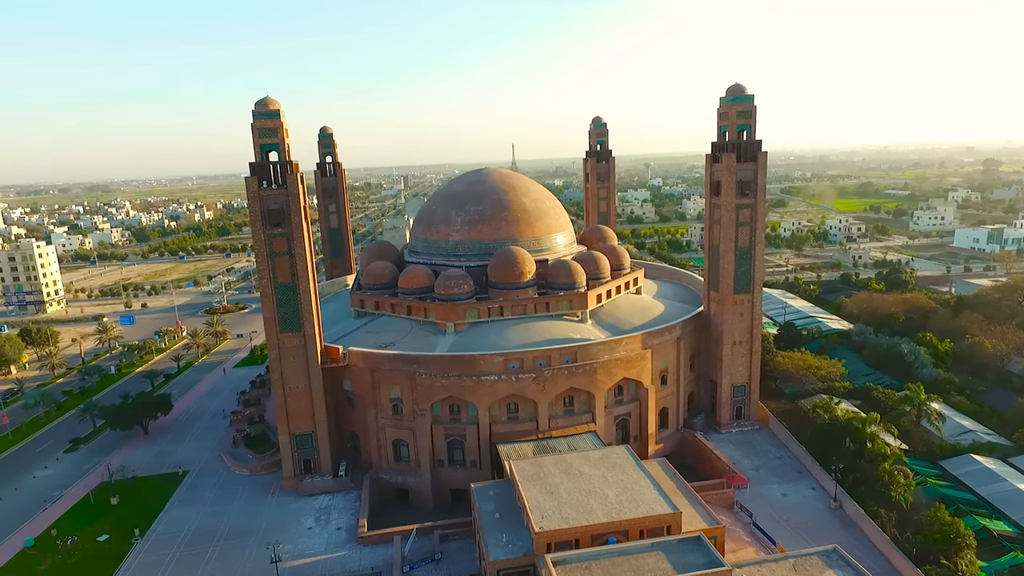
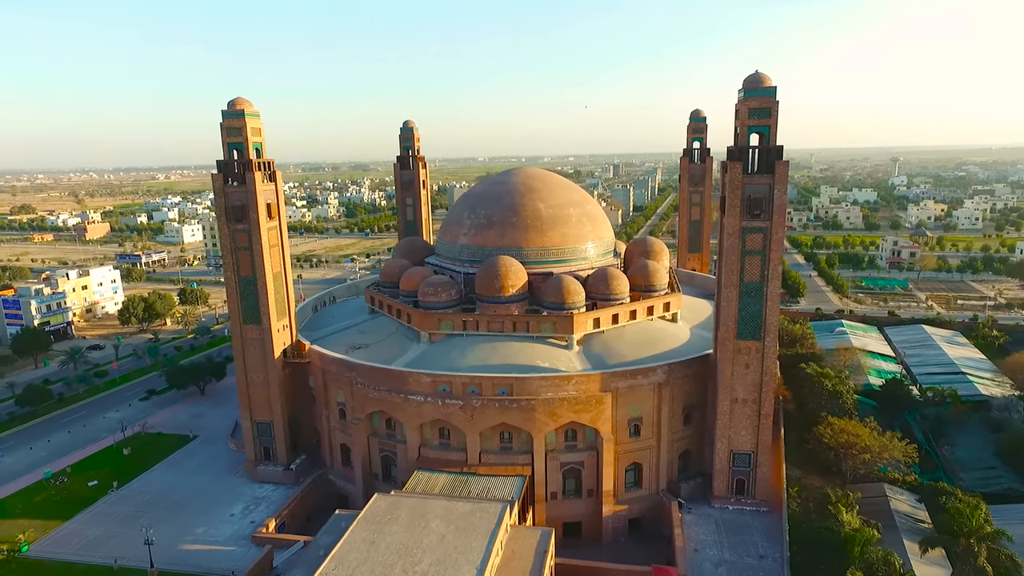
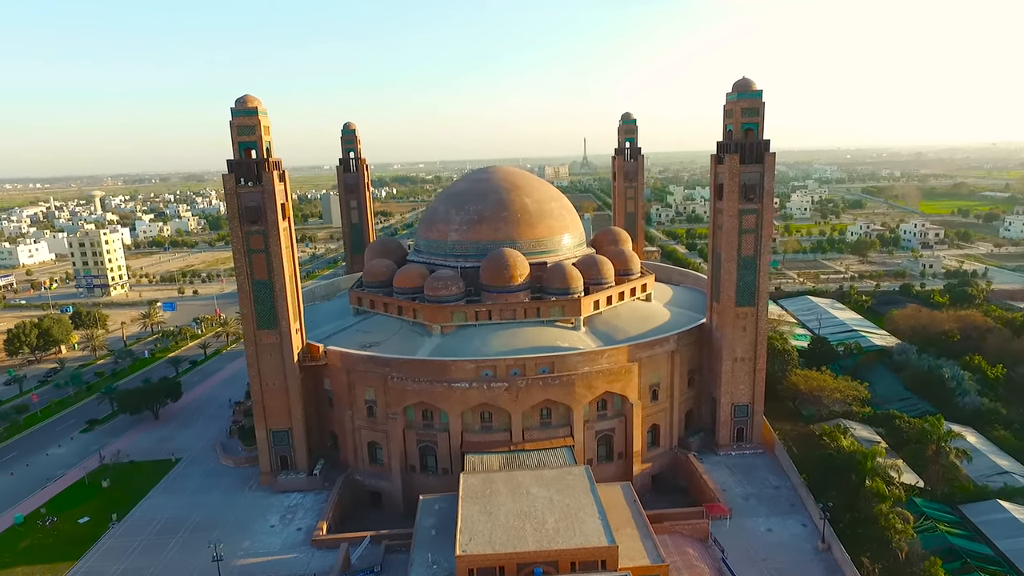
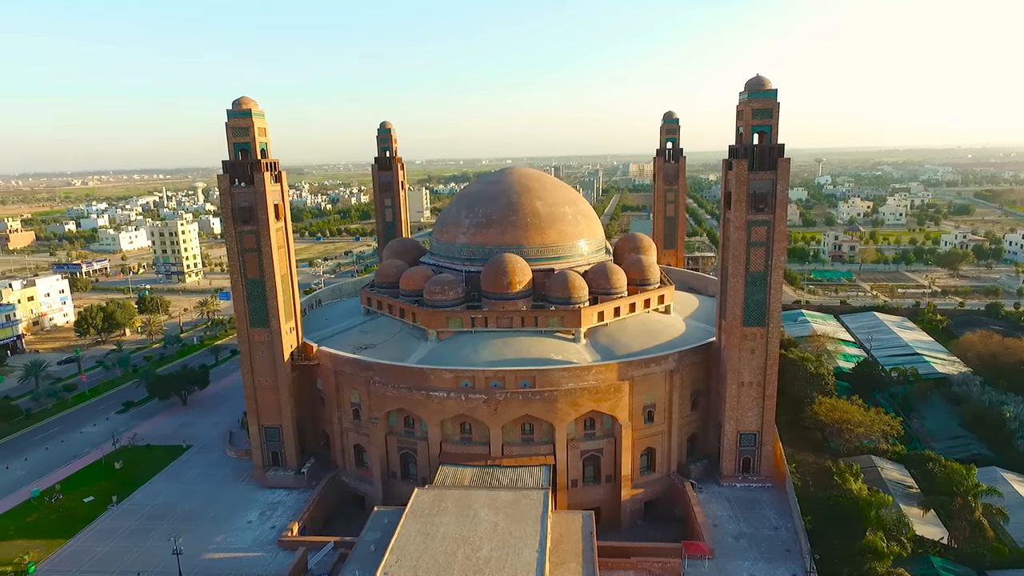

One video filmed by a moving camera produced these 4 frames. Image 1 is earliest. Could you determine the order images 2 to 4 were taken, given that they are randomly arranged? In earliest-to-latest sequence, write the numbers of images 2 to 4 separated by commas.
3, 4, 2
